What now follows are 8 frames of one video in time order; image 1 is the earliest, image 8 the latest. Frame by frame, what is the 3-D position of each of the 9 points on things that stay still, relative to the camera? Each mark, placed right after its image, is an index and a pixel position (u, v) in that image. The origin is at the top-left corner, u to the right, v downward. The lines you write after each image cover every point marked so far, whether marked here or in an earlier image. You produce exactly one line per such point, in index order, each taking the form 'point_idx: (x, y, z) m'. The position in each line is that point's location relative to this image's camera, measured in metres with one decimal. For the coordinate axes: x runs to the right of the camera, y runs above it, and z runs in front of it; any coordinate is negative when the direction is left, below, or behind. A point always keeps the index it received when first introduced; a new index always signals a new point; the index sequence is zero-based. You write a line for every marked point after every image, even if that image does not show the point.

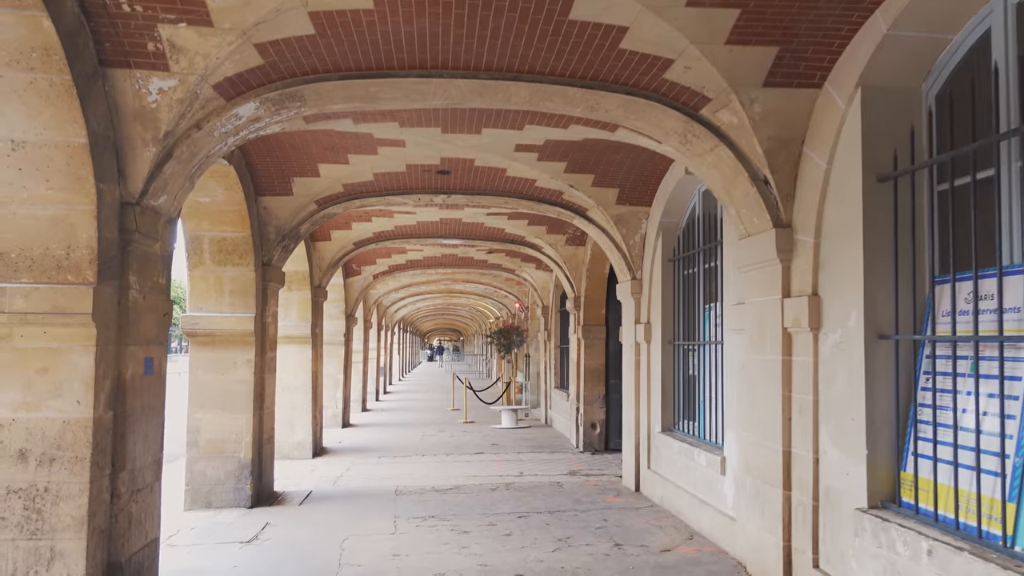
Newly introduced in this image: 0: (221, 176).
0: (-2.5, +1.0, +7.0) m
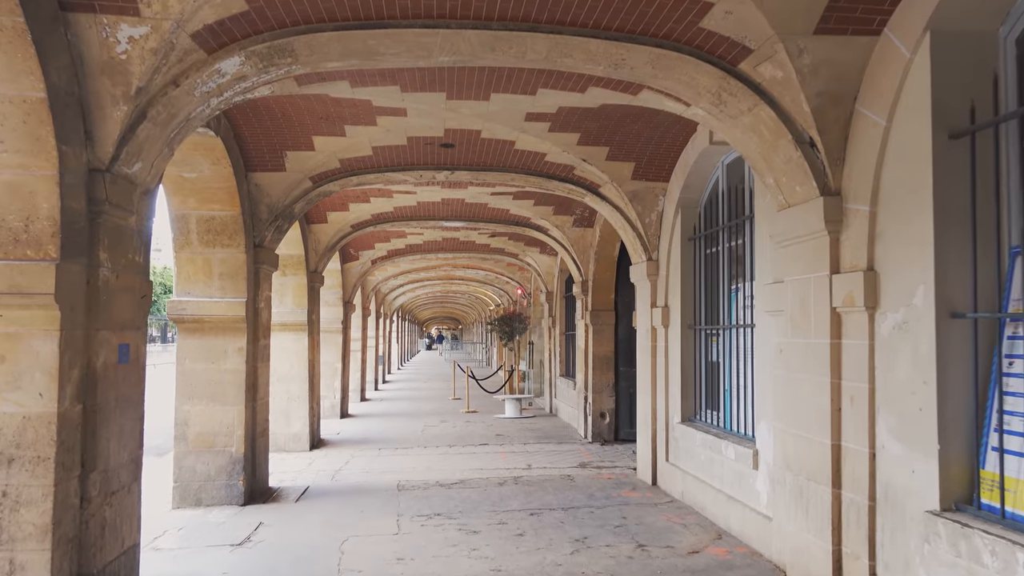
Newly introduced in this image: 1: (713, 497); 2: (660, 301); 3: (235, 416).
0: (-2.4, +1.1, +6.5) m
1: (+1.5, -1.6, +6.1) m
2: (+1.4, -0.1, +7.6) m
3: (-2.4, -1.1, +7.2) m
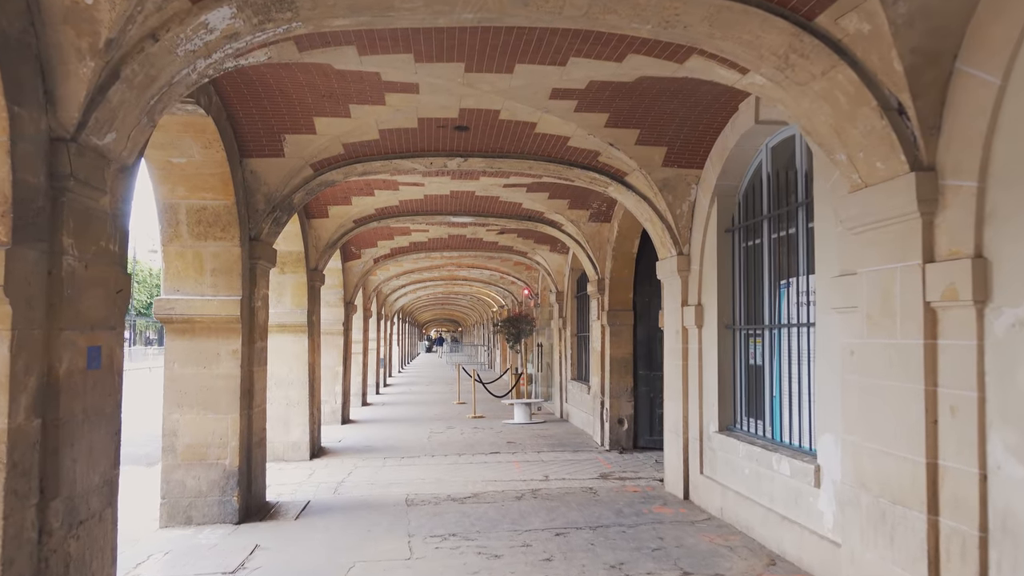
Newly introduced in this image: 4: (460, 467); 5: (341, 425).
0: (-2.3, +1.1, +5.9) m
1: (+1.7, -1.5, +5.5) m
2: (+1.5, -0.1, +7.0) m
3: (-2.3, -1.1, +6.5) m
4: (-0.6, -2.0, +9.1) m
5: (-2.7, -2.2, +13.0) m
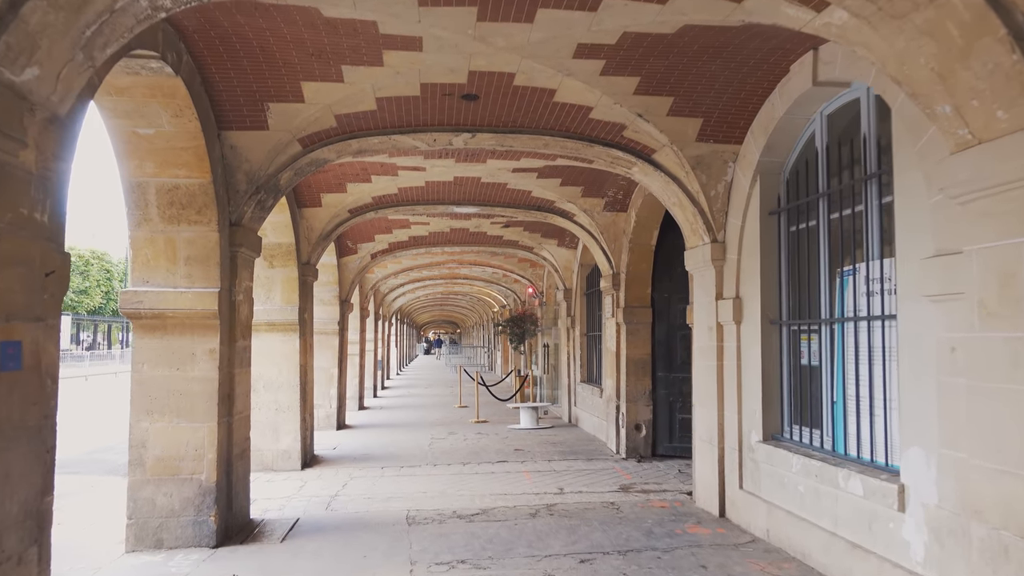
0: (-2.1, +1.2, +5.1) m
1: (+1.8, -1.5, +4.7) m
2: (+1.6, 0.0, +6.2) m
3: (-2.2, -1.0, +5.7) m
4: (-0.5, -1.9, +8.3) m
5: (-2.6, -2.1, +12.2) m
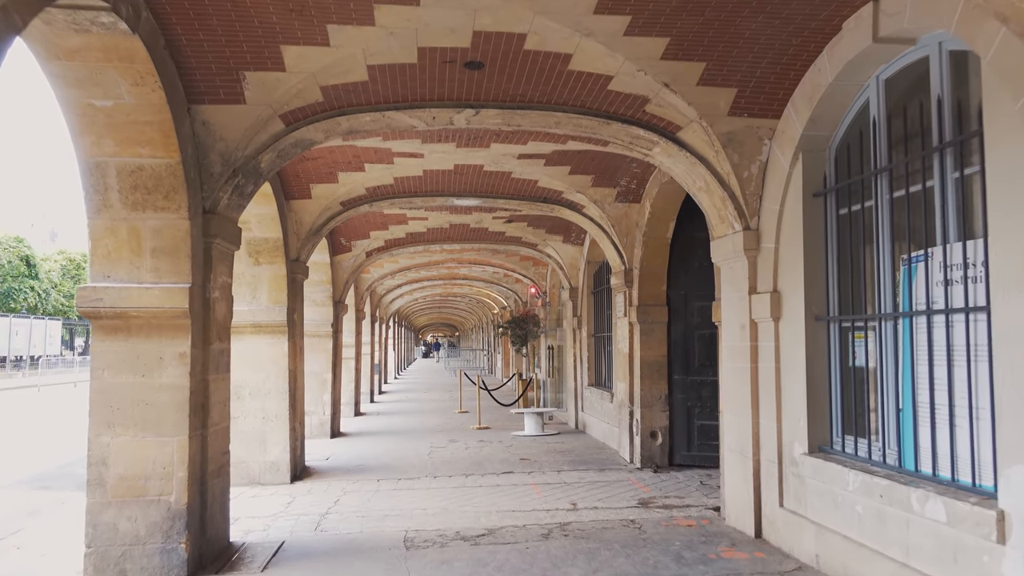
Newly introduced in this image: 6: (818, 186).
0: (-2.1, +1.2, +4.4) m
1: (+1.9, -1.4, +4.0) m
2: (+1.7, 0.0, +5.5) m
3: (-2.1, -1.0, +5.0) m
4: (-0.4, -1.9, +7.6) m
5: (-2.6, -2.1, +11.5) m
6: (+1.9, +0.6, +5.1) m
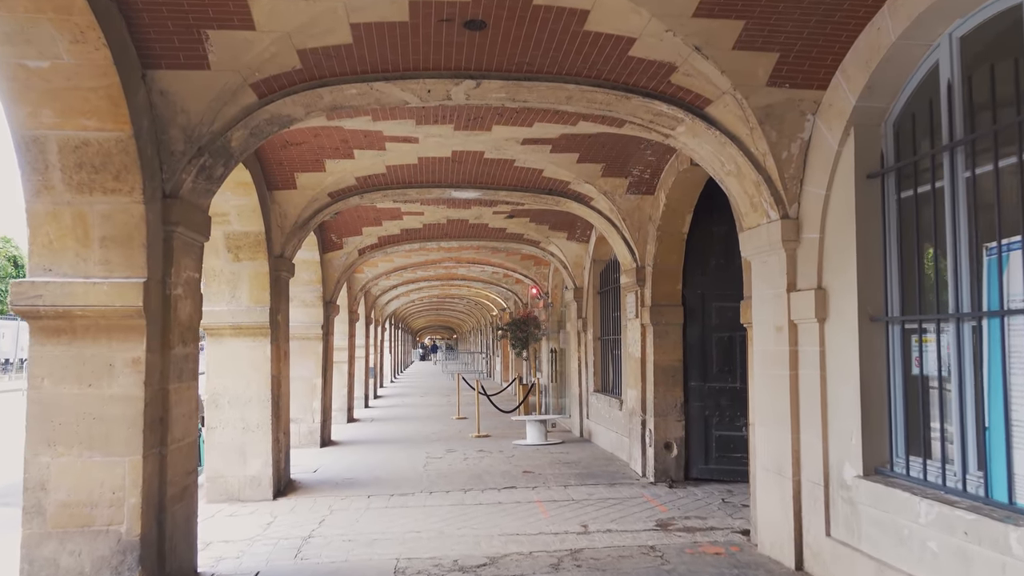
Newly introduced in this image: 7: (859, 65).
0: (-2.0, +1.3, +3.7) m
1: (+1.9, -1.4, +3.3) m
2: (+1.7, 0.0, +4.8) m
3: (-2.1, -1.0, +4.3) m
4: (-0.4, -1.9, +6.9) m
5: (-2.6, -2.1, +10.8) m
6: (+1.9, +0.7, +4.4) m
7: (+1.8, +1.2, +4.3) m
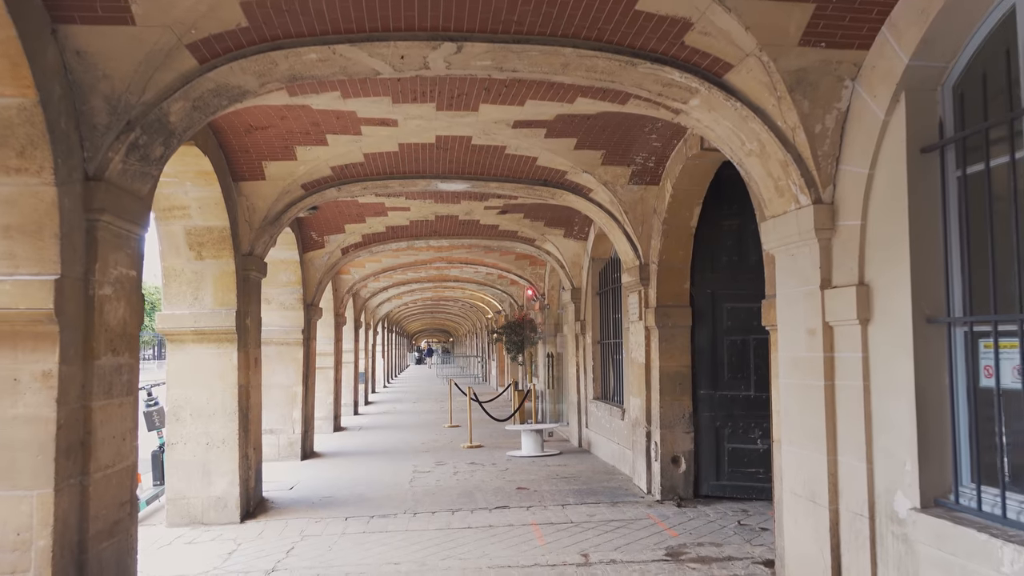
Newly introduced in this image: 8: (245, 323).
0: (-2.1, +1.3, +3.0) m
1: (+1.9, -1.3, +2.6) m
2: (+1.7, +0.1, +4.1) m
3: (-2.1, -1.0, +3.6) m
4: (-0.4, -1.9, +6.2) m
5: (-2.6, -2.1, +10.1) m
6: (+1.9, +0.7, +3.7) m
7: (+1.8, +1.2, +3.6) m
8: (-2.4, -0.3, +7.2) m
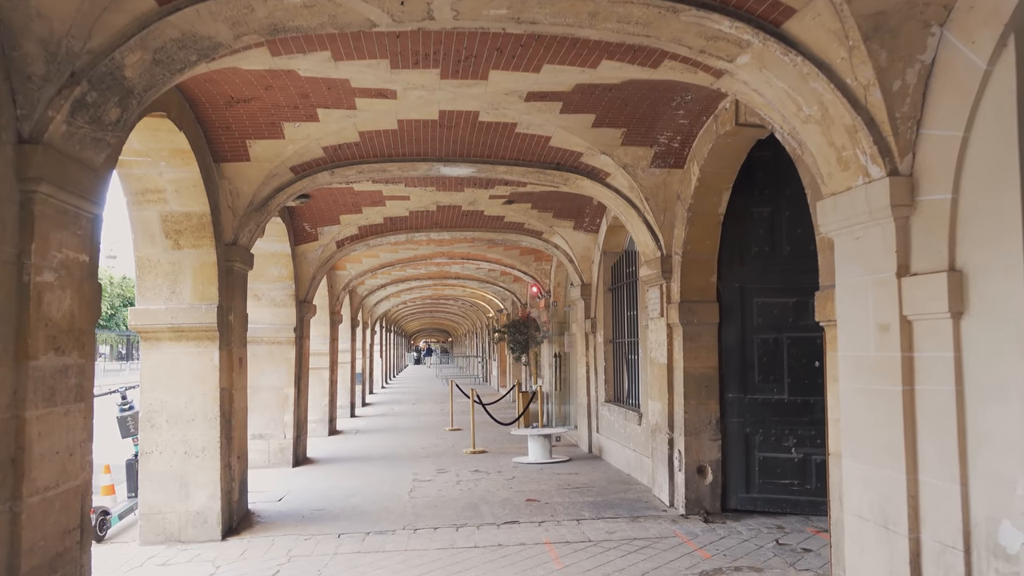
0: (-2.0, +1.3, +2.3) m
1: (+1.9, -1.3, +1.9) m
2: (+1.8, +0.1, +3.4) m
3: (-2.0, -0.9, +2.9) m
4: (-0.4, -1.8, +5.5) m
5: (-2.6, -2.1, +9.4) m
6: (+2.0, +0.7, +3.0) m
7: (+1.9, +1.3, +2.9) m
8: (-2.3, -0.3, +6.6) m
